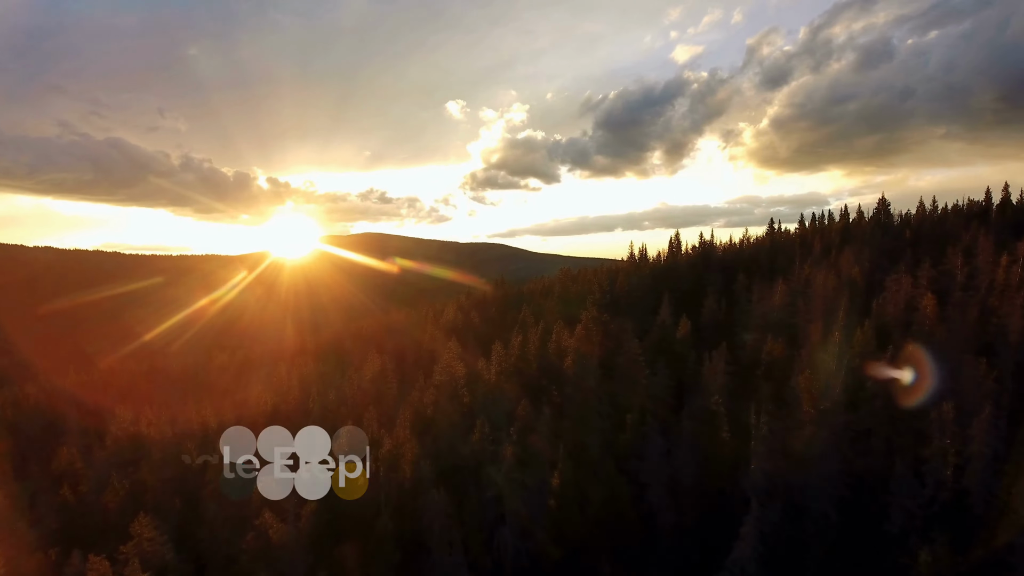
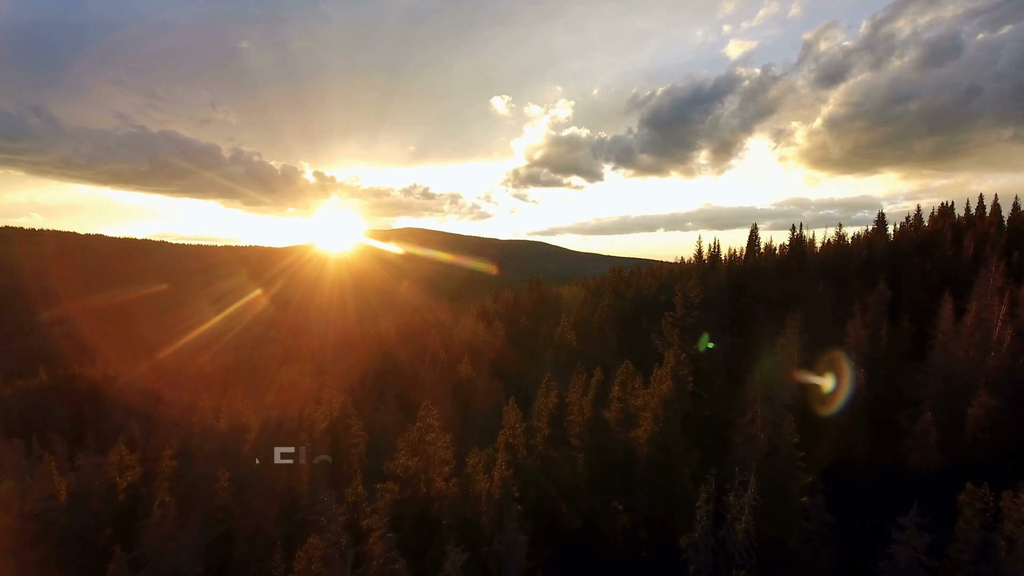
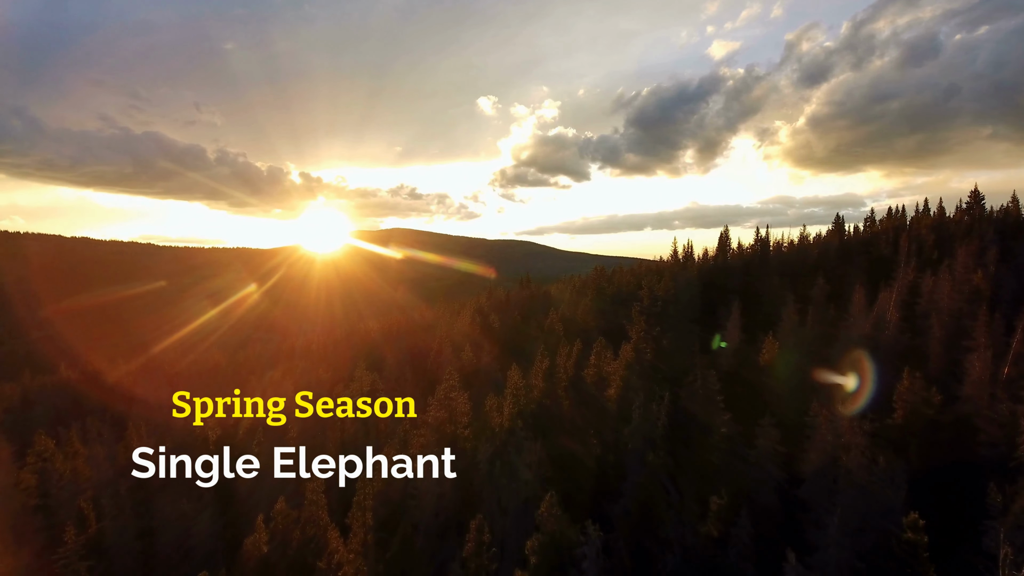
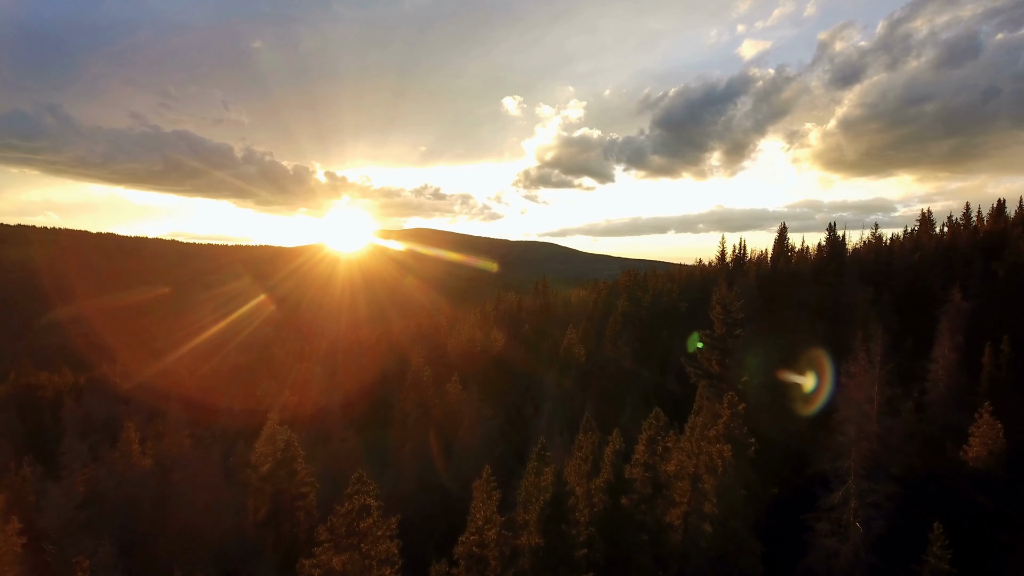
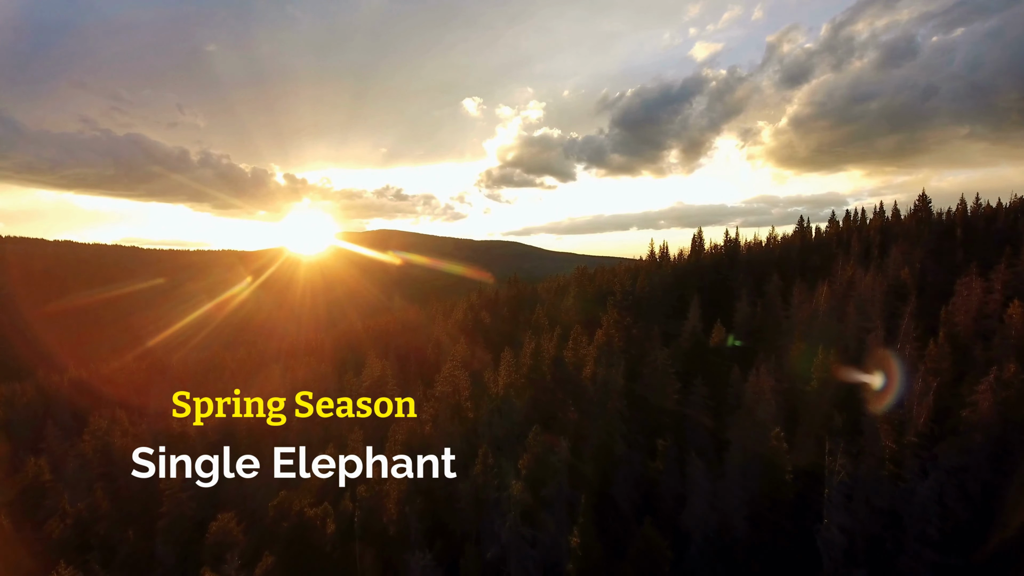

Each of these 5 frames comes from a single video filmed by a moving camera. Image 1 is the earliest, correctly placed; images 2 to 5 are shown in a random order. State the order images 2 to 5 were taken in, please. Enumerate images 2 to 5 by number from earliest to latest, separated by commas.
5, 3, 2, 4
